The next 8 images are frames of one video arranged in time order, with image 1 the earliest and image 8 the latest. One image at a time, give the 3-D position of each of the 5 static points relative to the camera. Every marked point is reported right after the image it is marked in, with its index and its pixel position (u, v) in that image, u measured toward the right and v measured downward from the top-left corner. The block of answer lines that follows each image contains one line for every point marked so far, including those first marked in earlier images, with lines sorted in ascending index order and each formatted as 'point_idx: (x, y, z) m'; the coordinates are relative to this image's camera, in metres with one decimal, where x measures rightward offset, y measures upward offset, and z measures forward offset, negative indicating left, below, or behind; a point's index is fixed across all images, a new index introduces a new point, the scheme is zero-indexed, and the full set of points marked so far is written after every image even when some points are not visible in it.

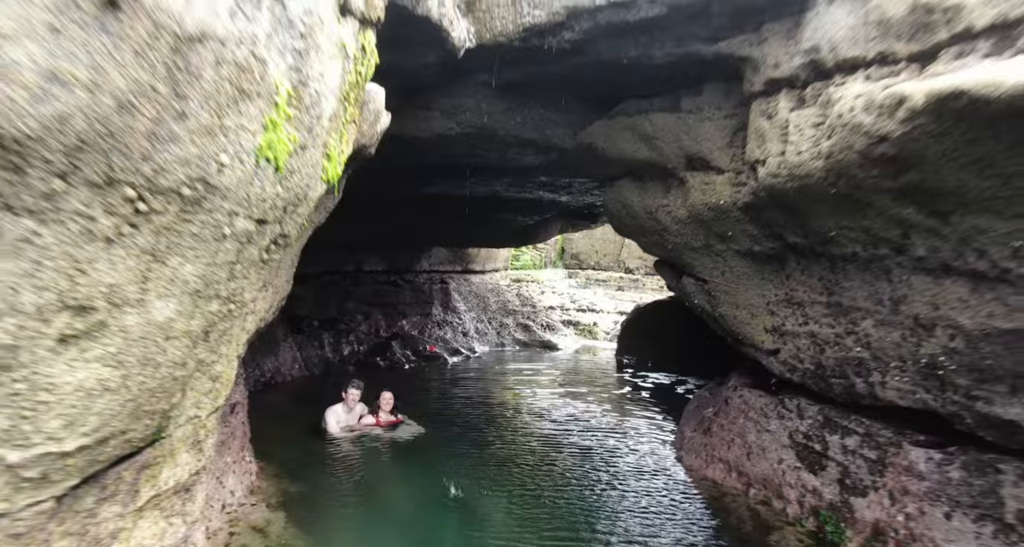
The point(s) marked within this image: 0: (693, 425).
0: (+2.3, -1.9, +6.4) m
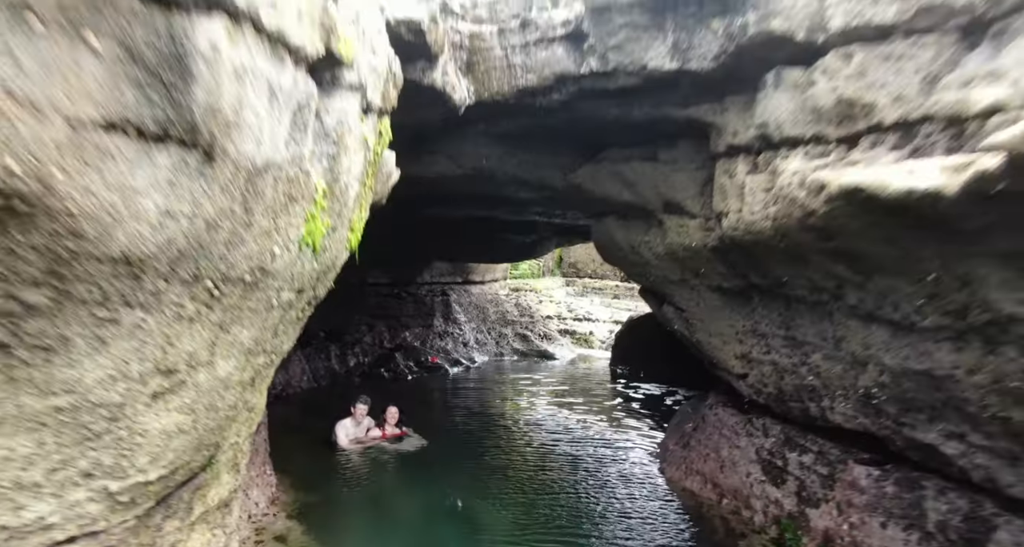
0: (+2.3, -2.3, +6.9) m
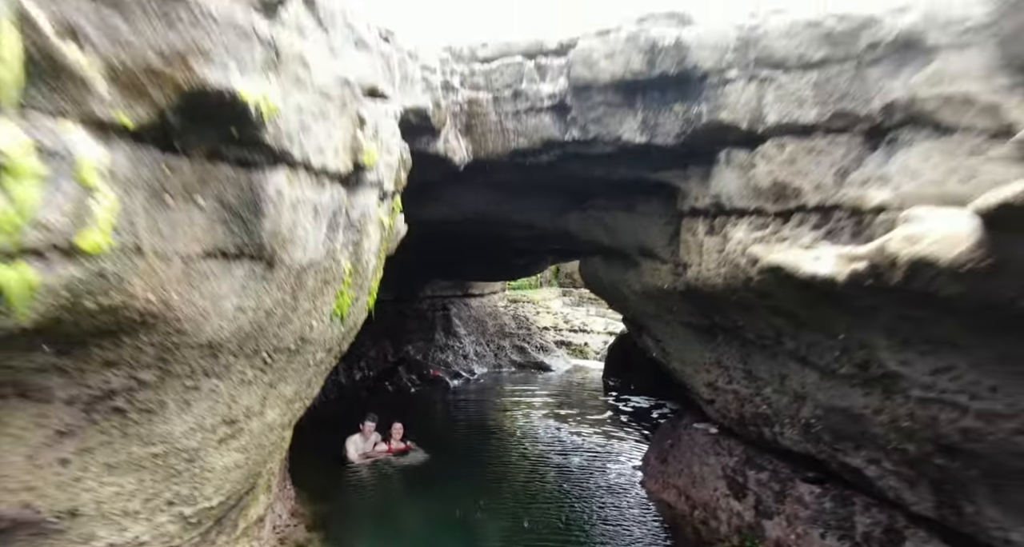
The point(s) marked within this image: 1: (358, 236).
0: (+2.2, -2.7, +7.6) m
1: (-1.1, +0.3, +3.5) m
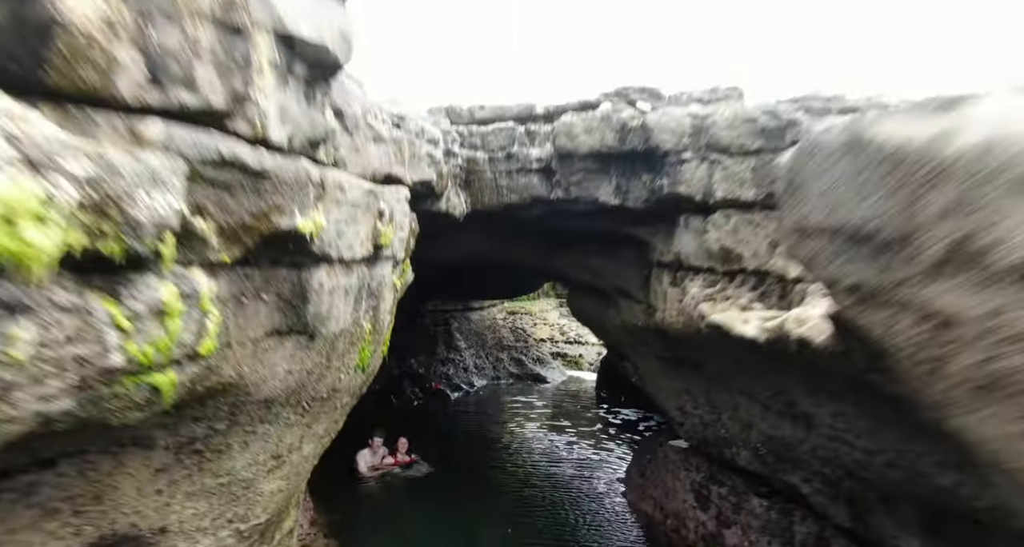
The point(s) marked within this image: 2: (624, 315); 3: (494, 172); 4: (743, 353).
0: (+2.1, -3.2, +8.4) m
1: (-1.2, -0.2, +4.3) m
2: (+1.5, -0.5, +6.7) m
3: (-0.2, +1.3, +6.4) m
4: (+2.0, -0.7, +4.4) m
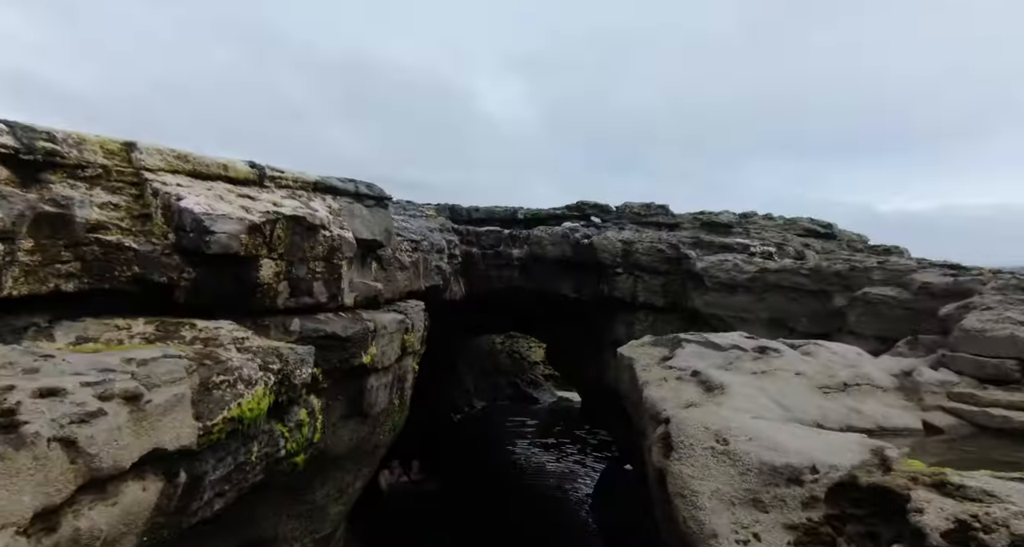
0: (+1.9, -4.4, +10.4) m
1: (-1.4, -1.4, +6.4) m
2: (+1.3, -1.7, +8.8) m
3: (-0.5, +0.1, +8.5) m
4: (+1.8, -1.8, +6.4) m
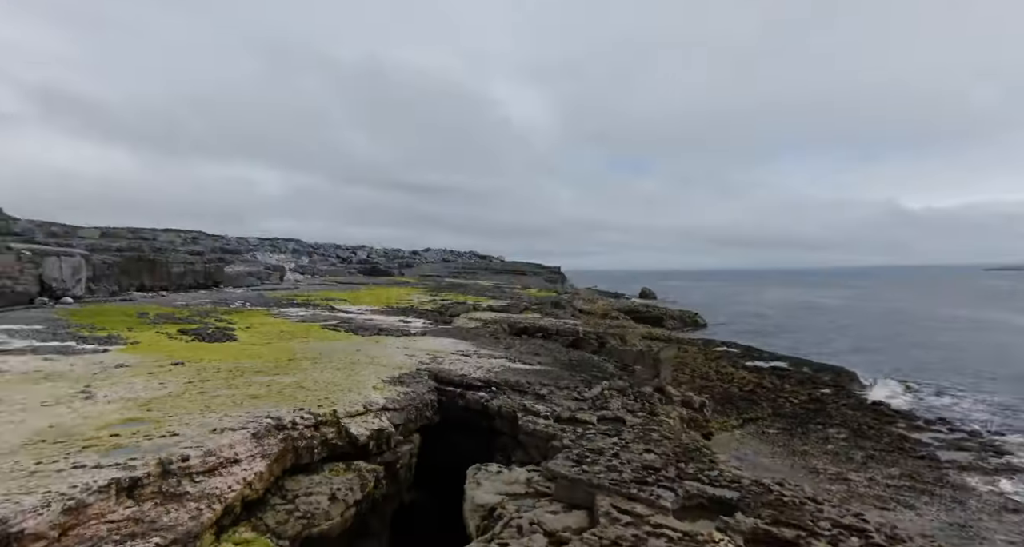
0: (+0.1, -9.6, +21.1) m
1: (-3.4, -6.6, +17.2) m
2: (-0.7, -6.9, +19.5) m
3: (-2.5, -5.1, +19.3) m
4: (-0.2, -7.0, +17.2) m
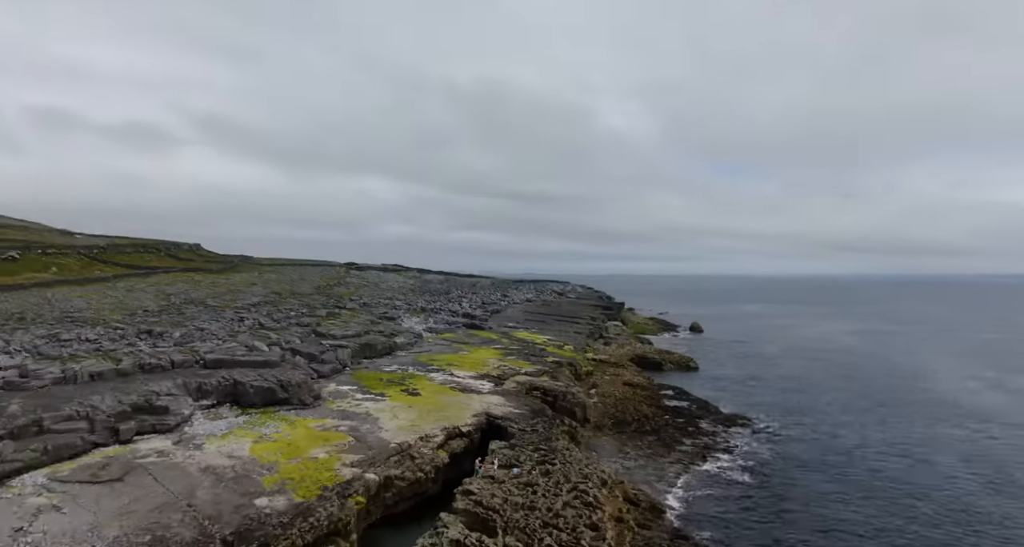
0: (+0.2, -23.1, +63.4) m
1: (-4.0, -20.1, +60.3) m
2: (-0.8, -20.4, +62.0) m
3: (-2.7, -18.6, +62.2) m
4: (-0.9, -20.4, +59.7) m
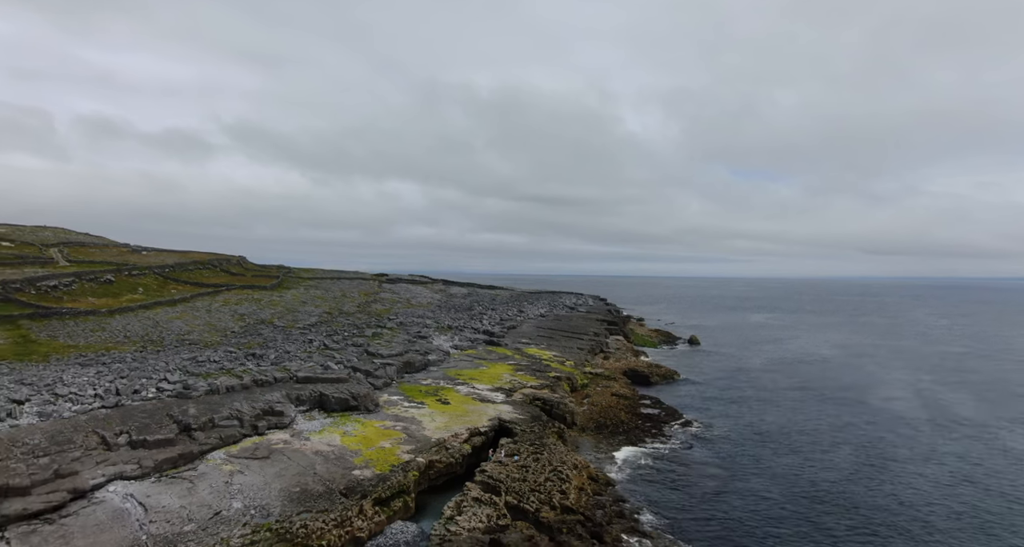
0: (+1.1, -30.5, +87.1) m
1: (-3.3, -27.6, +84.2) m
2: (0.0, -27.8, +85.7) m
3: (-1.8, -26.0, +86.0) m
4: (-0.2, -27.9, +83.4) m
